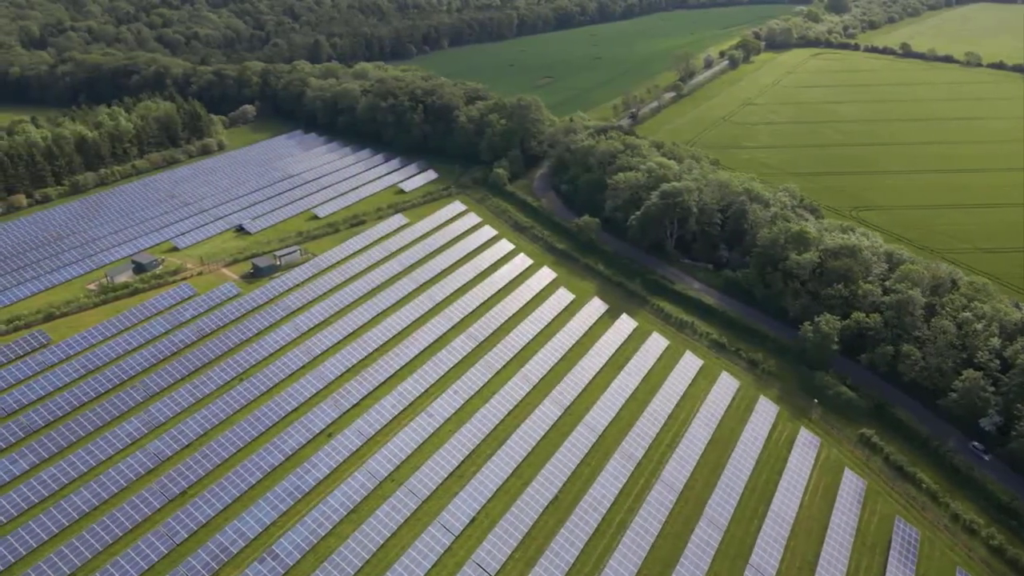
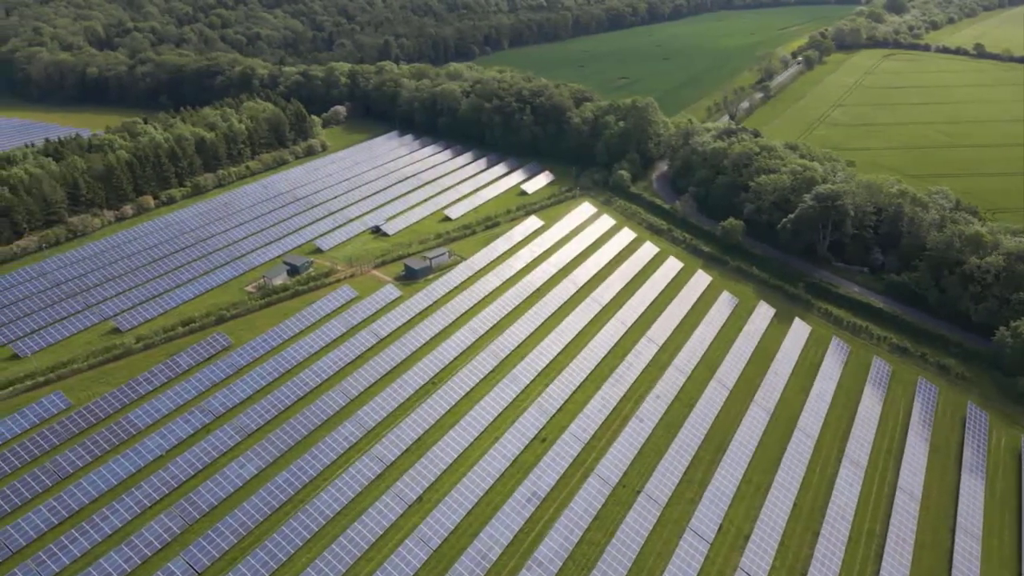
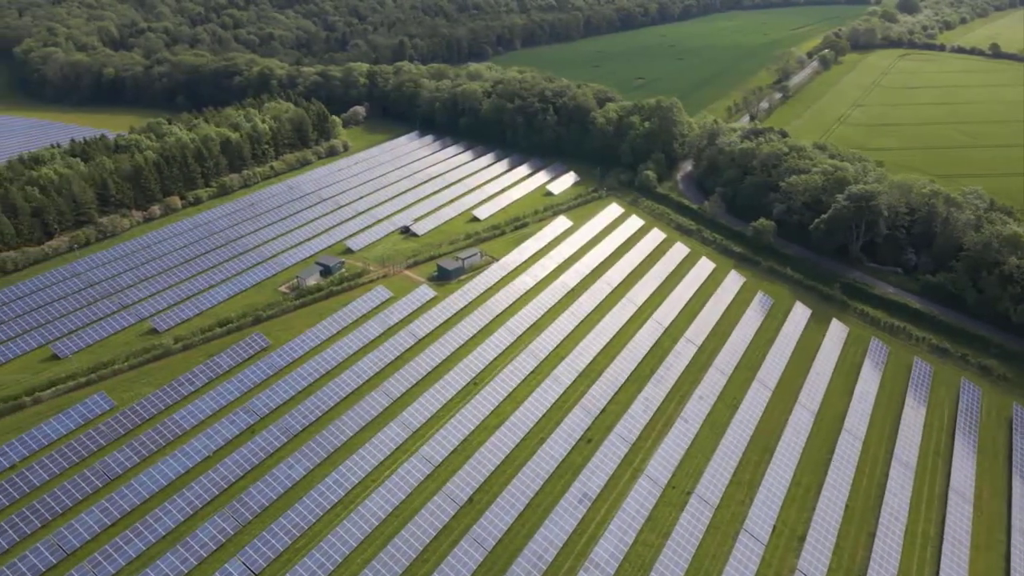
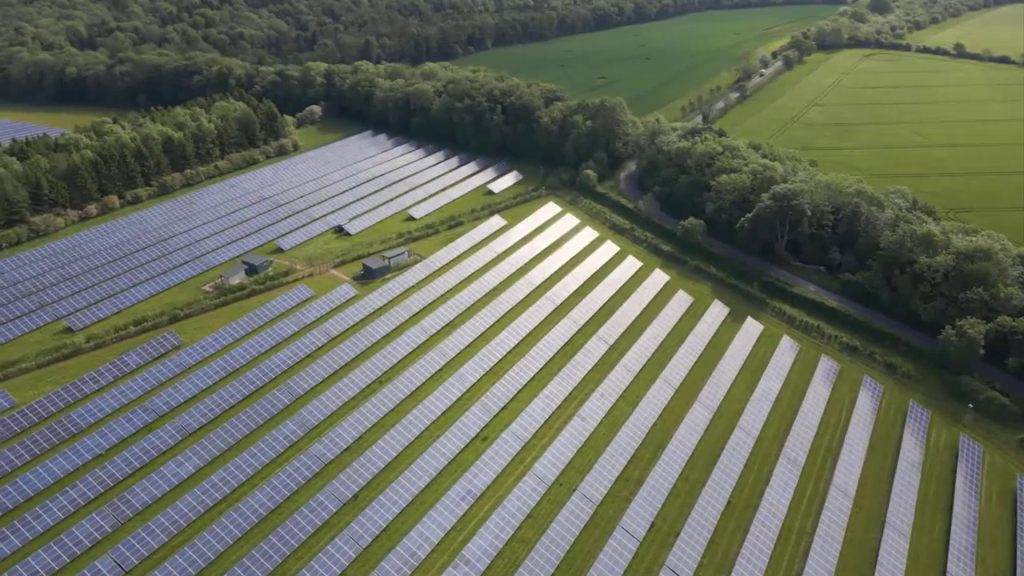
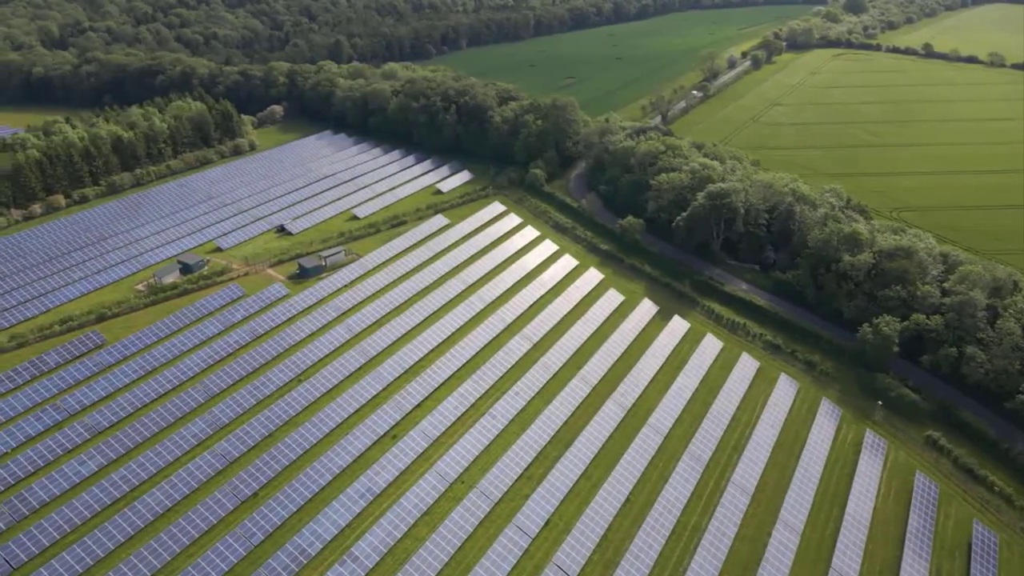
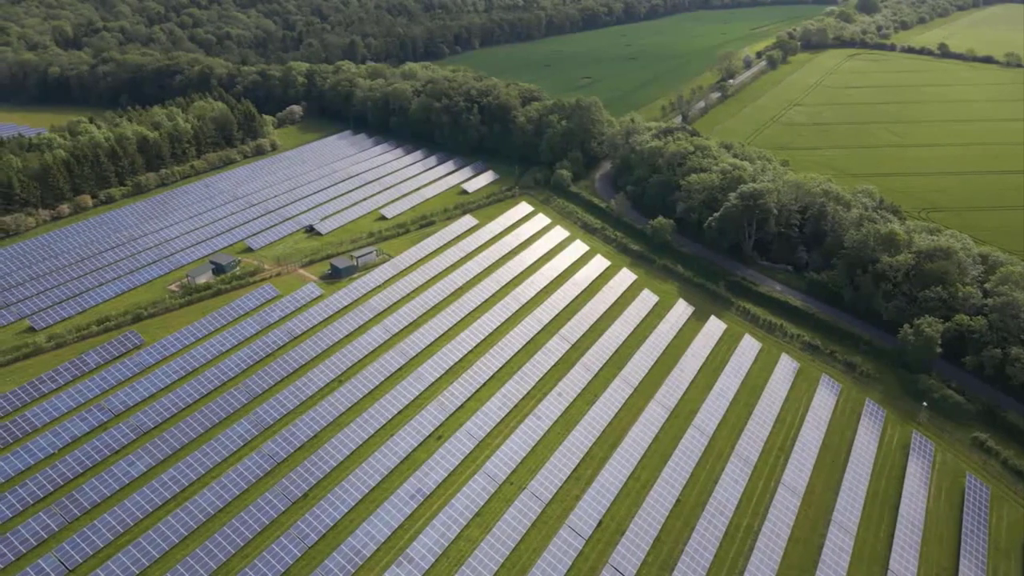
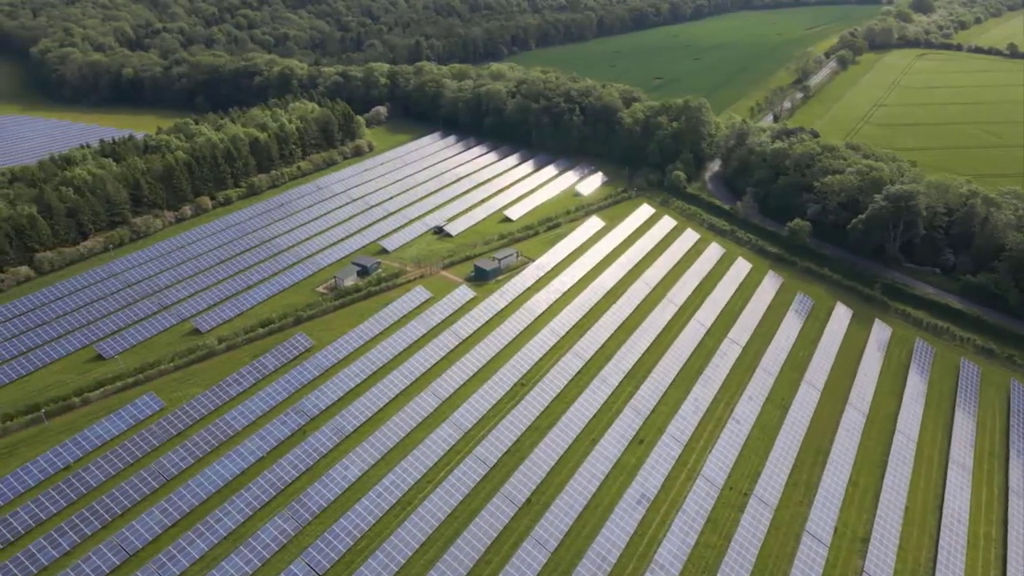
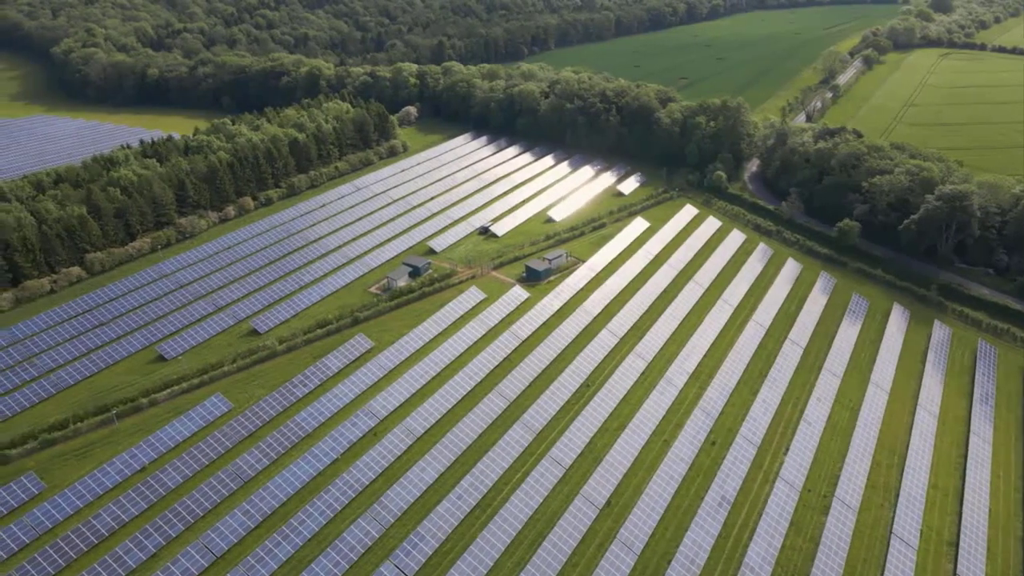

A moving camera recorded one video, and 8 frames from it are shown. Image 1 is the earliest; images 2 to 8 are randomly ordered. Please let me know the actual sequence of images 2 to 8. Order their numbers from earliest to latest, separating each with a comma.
5, 6, 4, 2, 3, 7, 8
